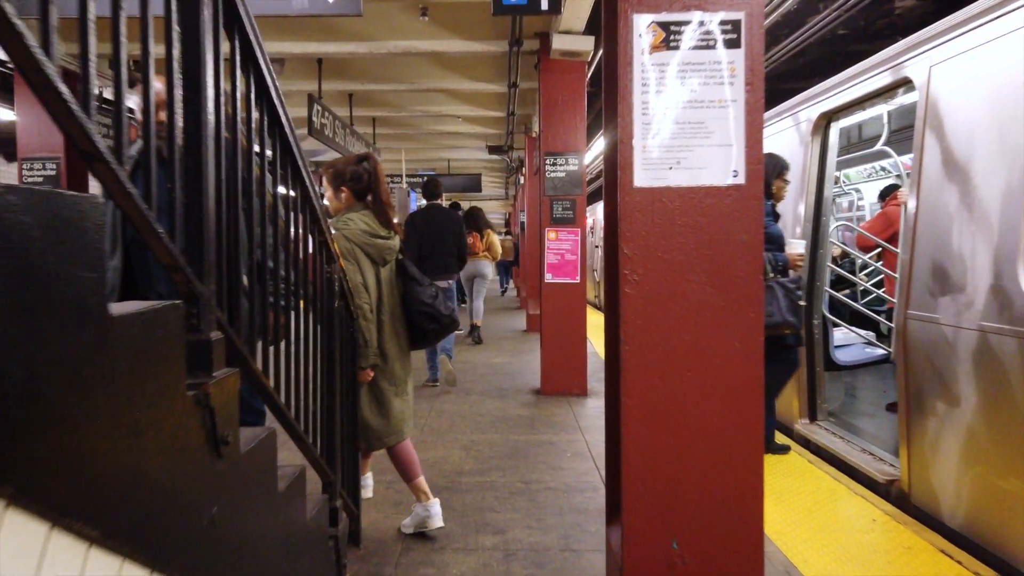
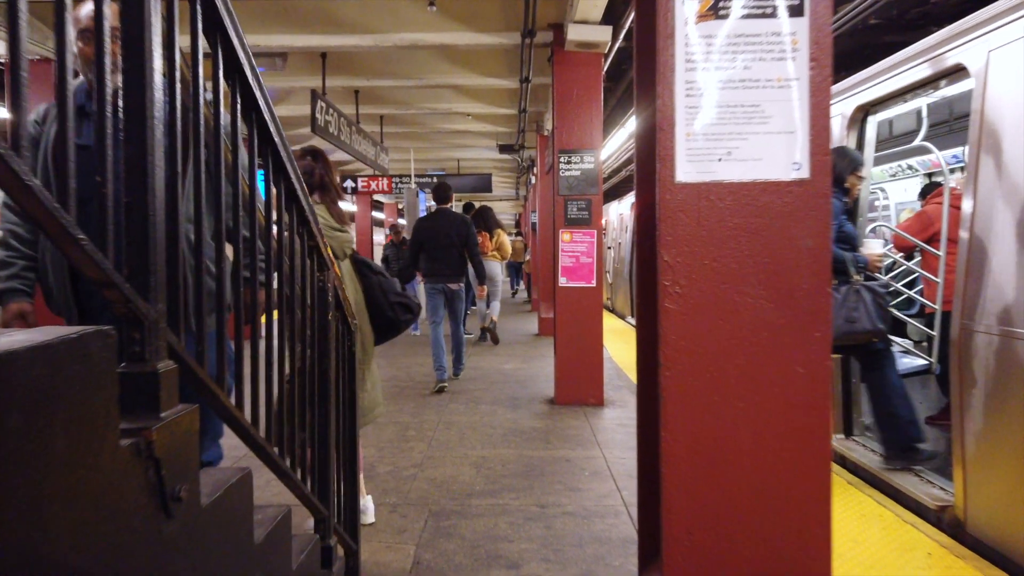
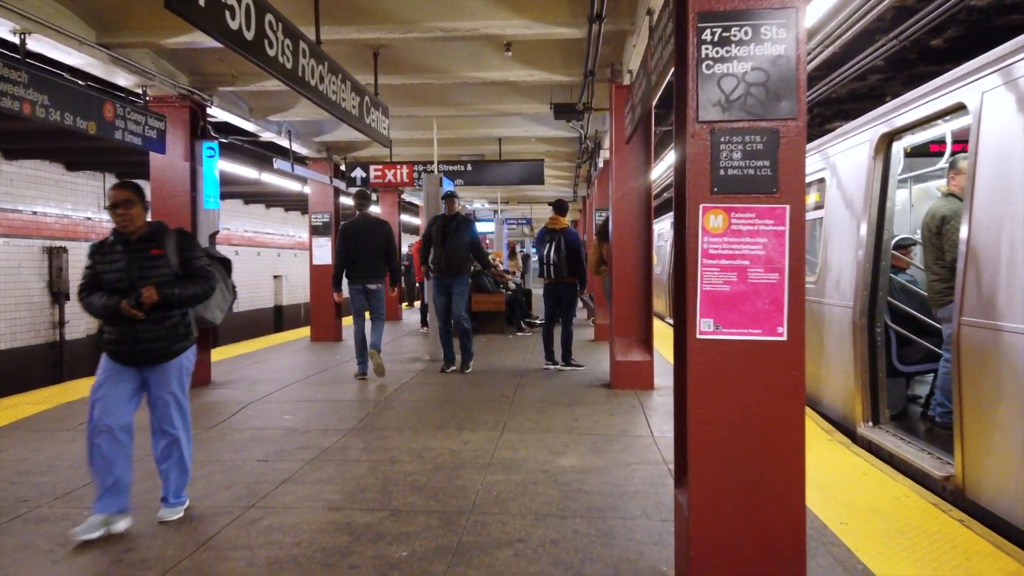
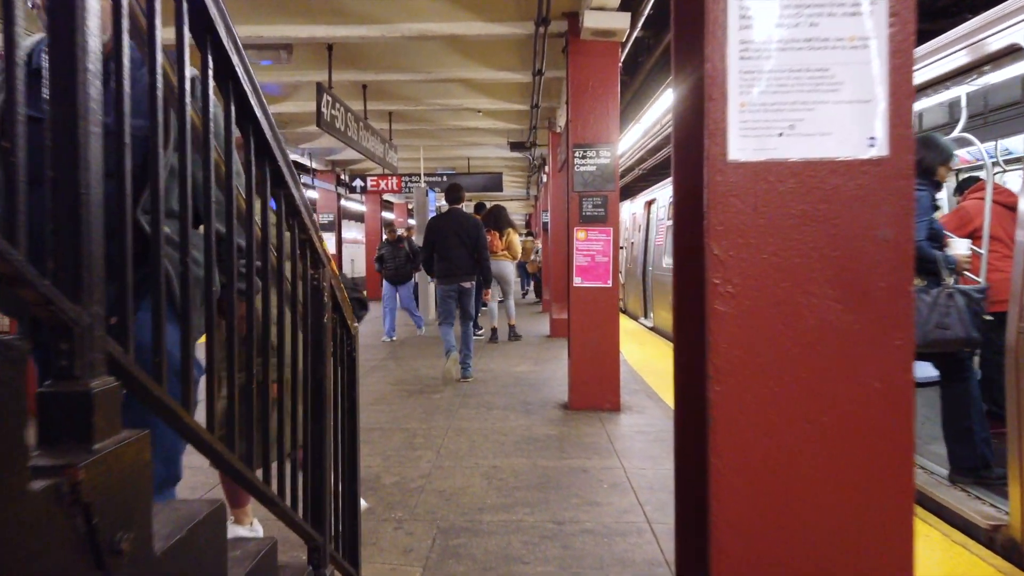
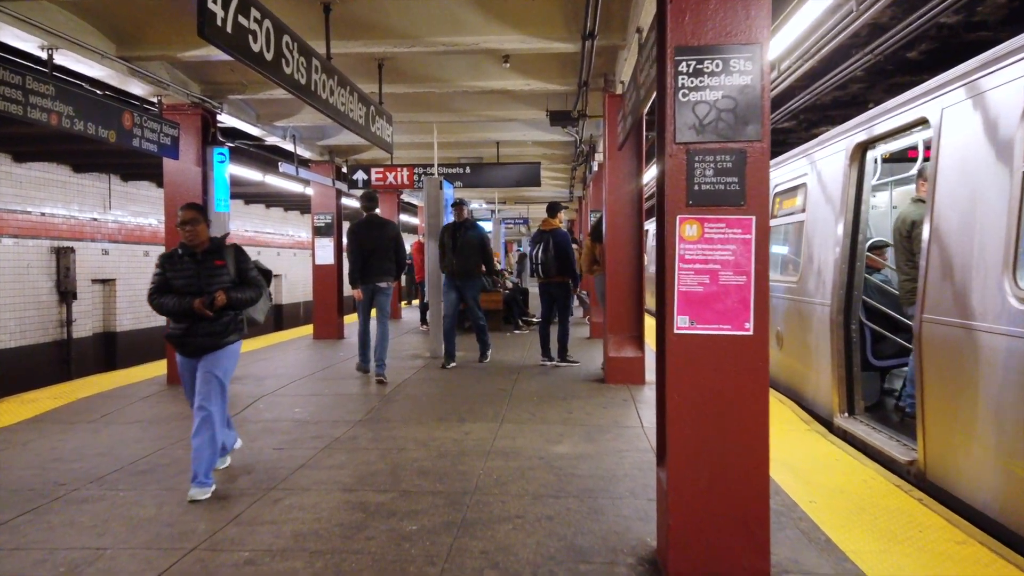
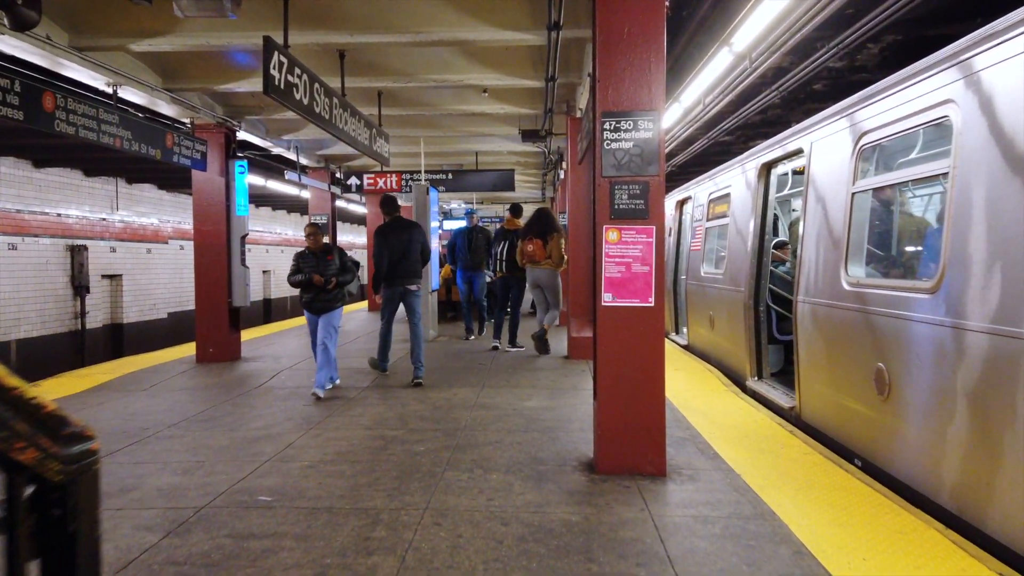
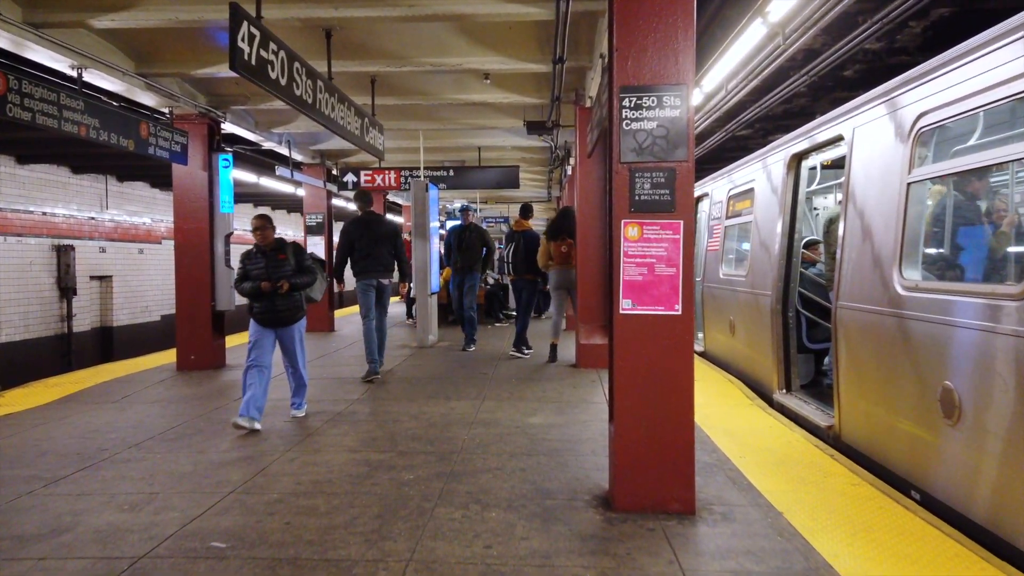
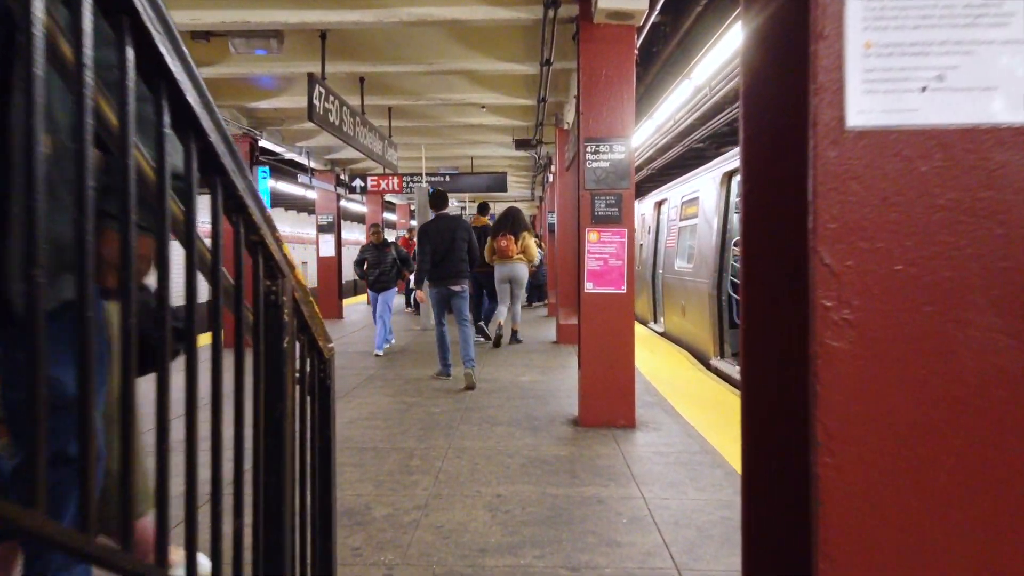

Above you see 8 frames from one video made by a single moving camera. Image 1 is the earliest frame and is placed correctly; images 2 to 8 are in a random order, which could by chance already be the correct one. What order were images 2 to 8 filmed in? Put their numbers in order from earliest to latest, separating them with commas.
2, 4, 8, 6, 7, 5, 3
